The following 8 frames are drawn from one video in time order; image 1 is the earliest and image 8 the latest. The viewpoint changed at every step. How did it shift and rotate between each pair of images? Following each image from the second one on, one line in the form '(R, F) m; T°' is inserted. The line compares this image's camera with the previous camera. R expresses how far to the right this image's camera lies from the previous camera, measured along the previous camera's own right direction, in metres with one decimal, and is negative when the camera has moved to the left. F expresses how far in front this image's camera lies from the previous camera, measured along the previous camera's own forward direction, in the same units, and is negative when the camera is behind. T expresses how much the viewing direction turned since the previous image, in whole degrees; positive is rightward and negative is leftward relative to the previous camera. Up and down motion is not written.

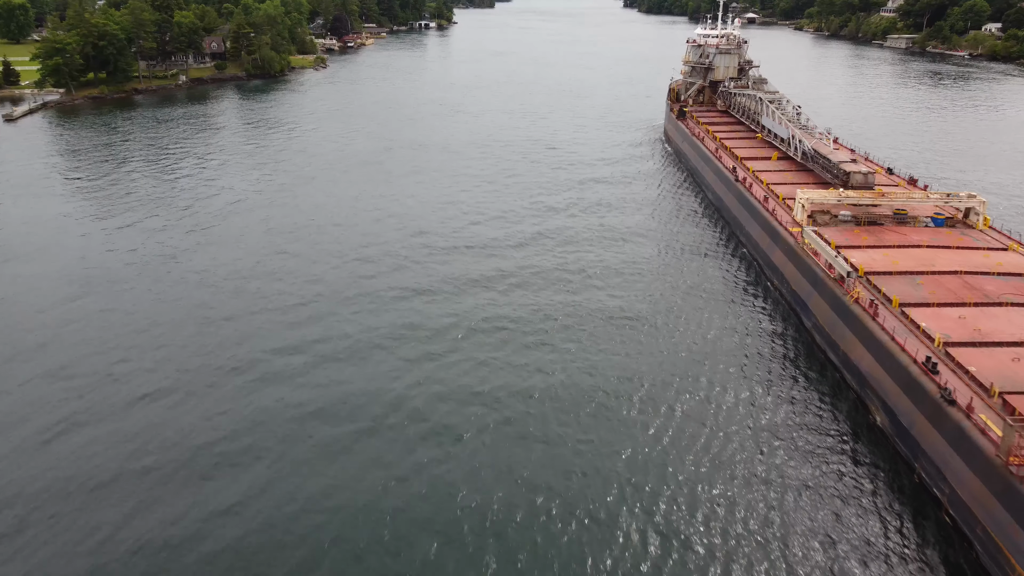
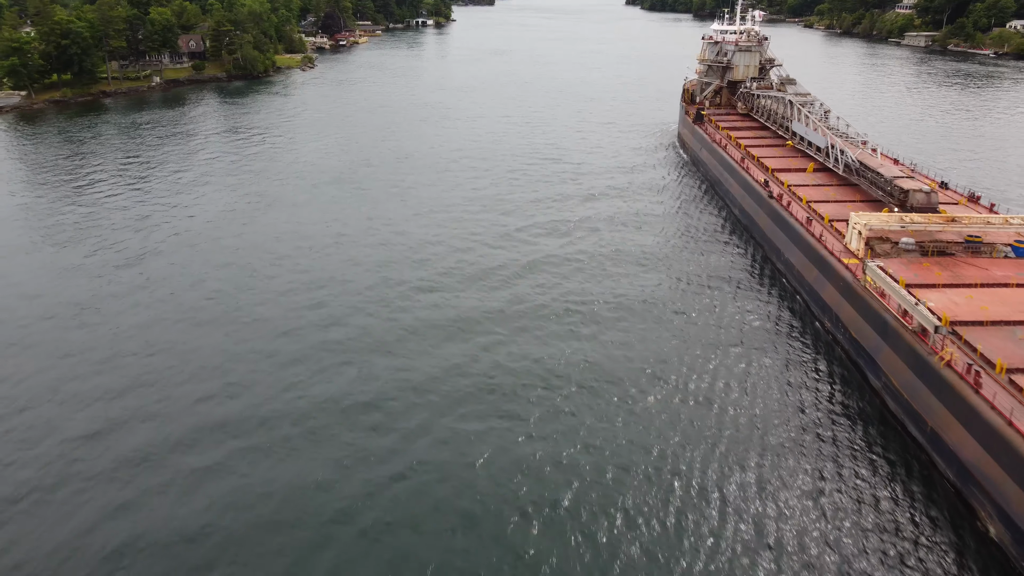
(+0.2, +6.8) m; 0°
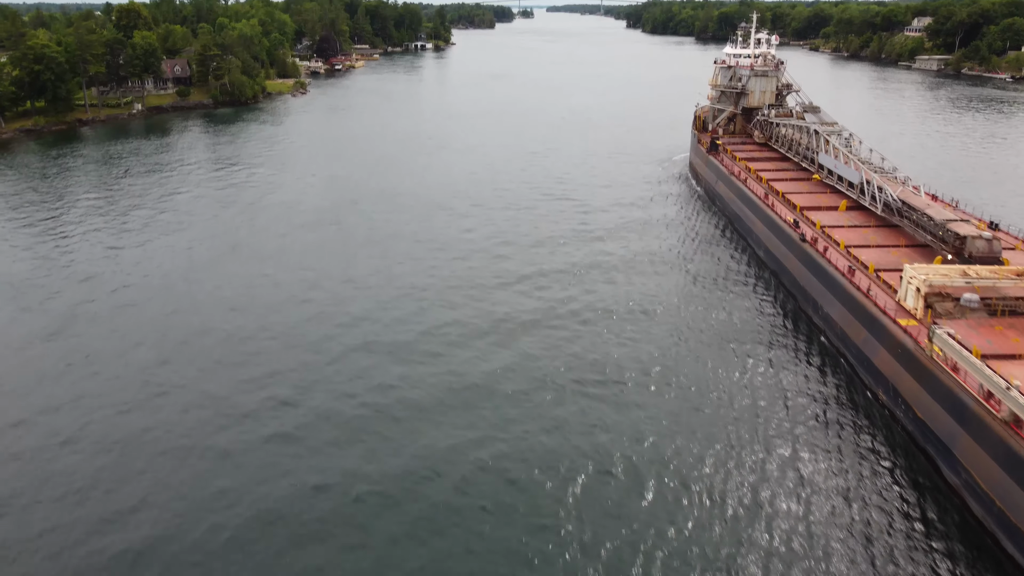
(+0.1, +4.8) m; 0°
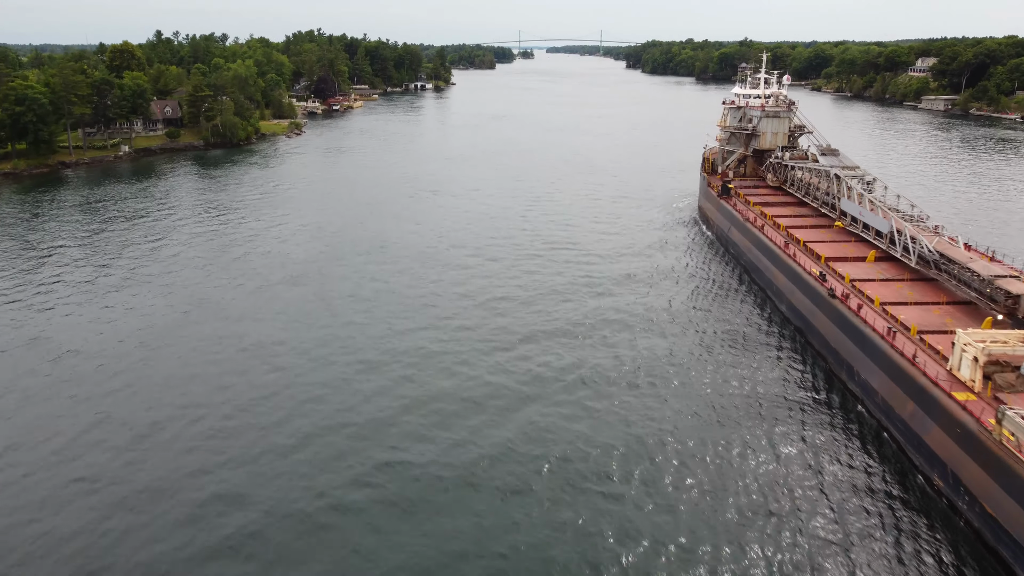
(0.0, +3.4) m; 0°
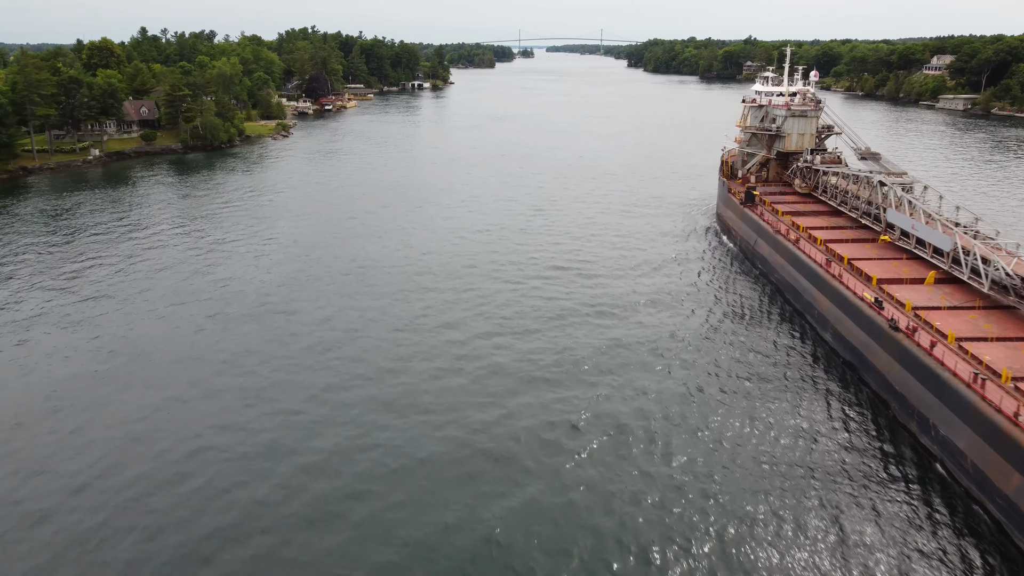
(-0.1, +5.6) m; 0°
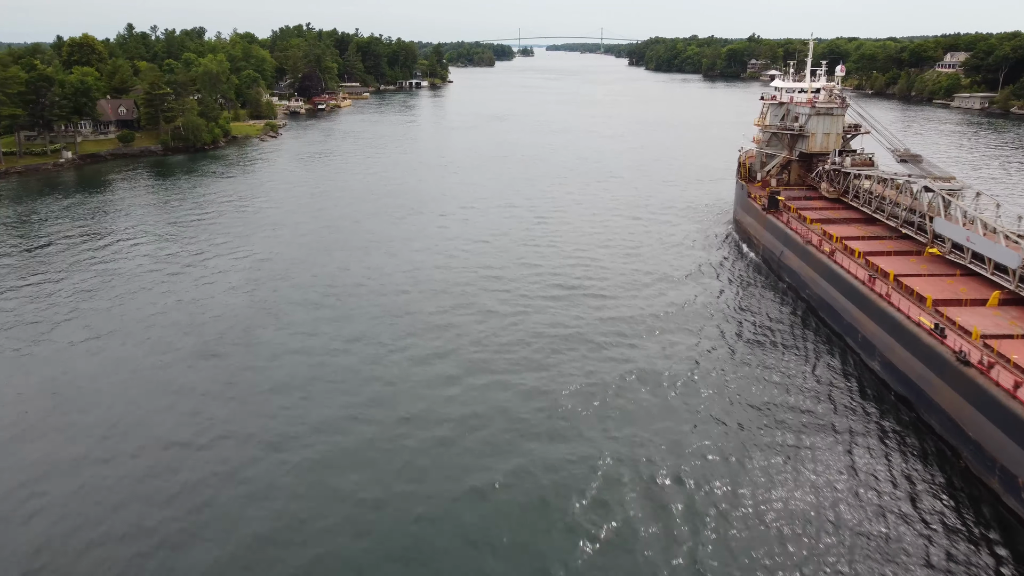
(-0.1, +4.5) m; 0°
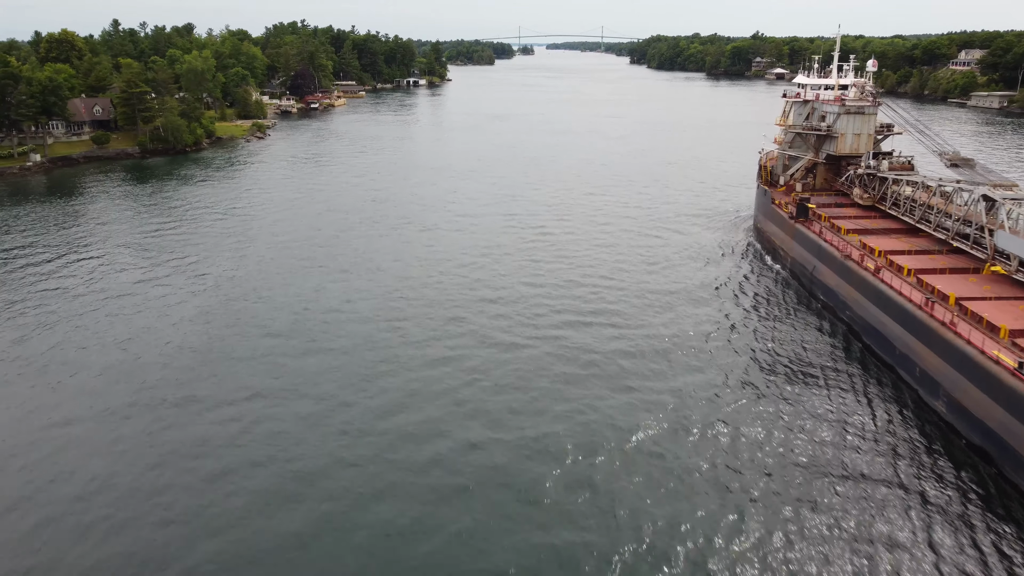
(-0.1, +4.5) m; 0°
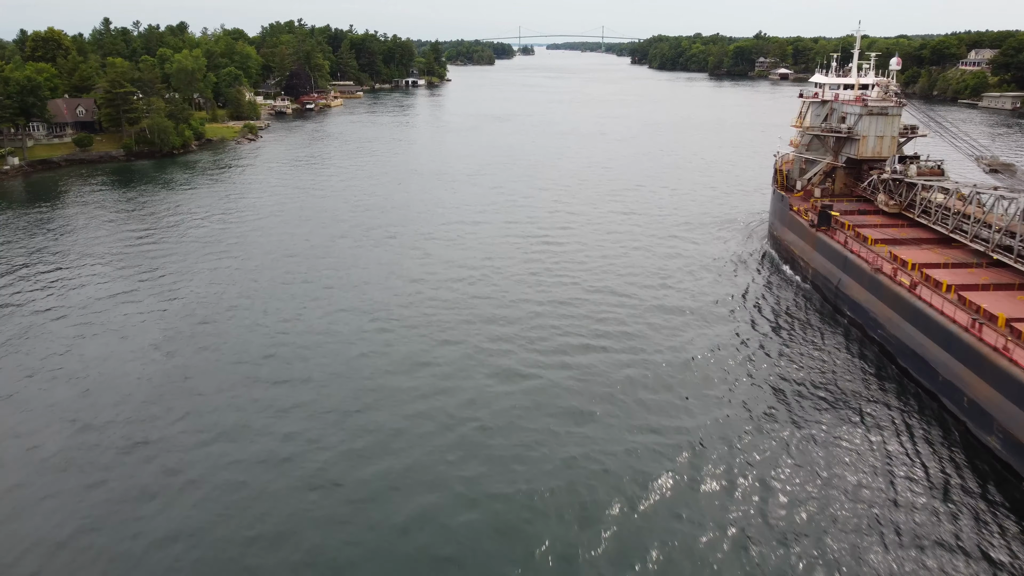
(-0.1, +2.8) m; 0°
